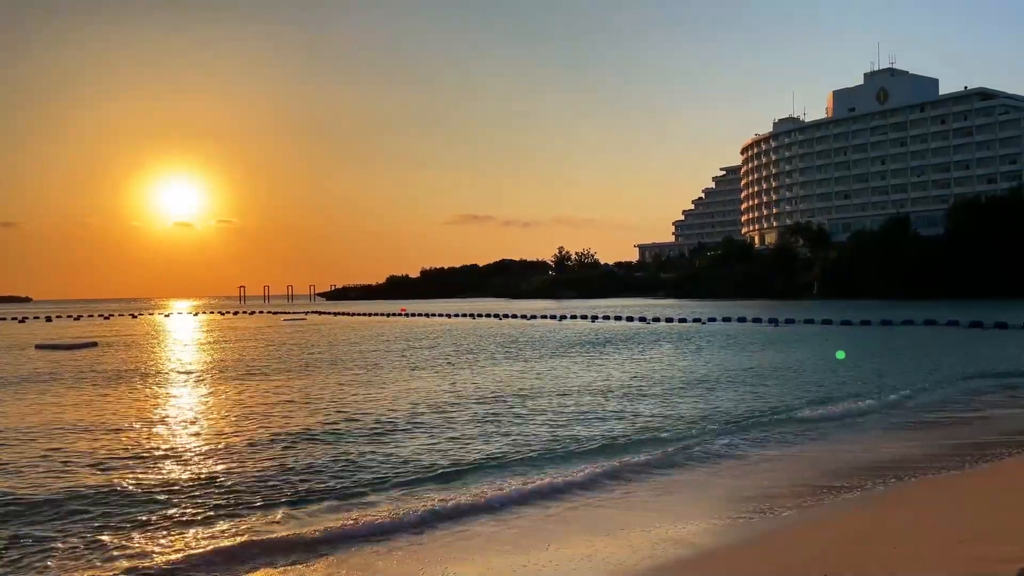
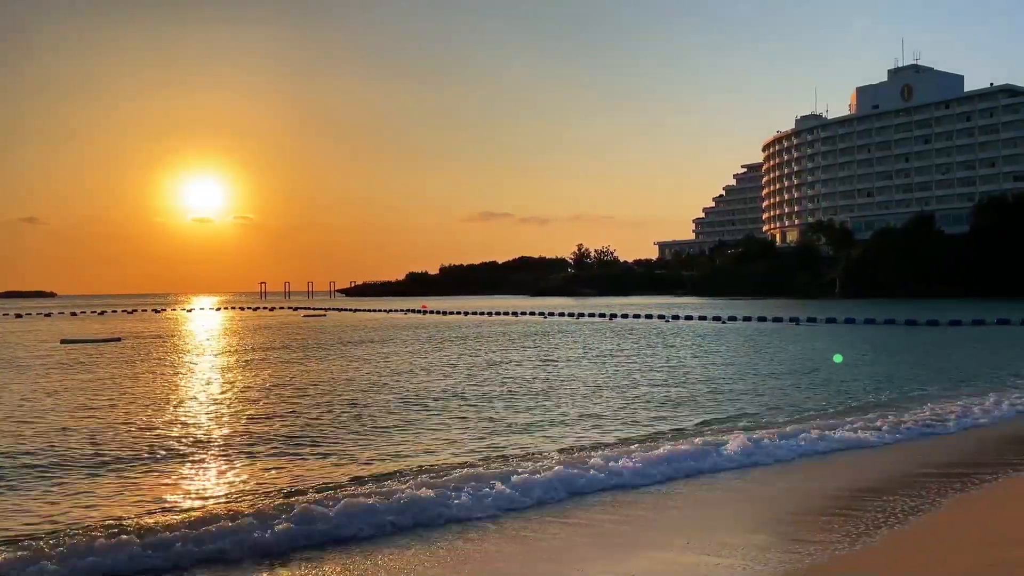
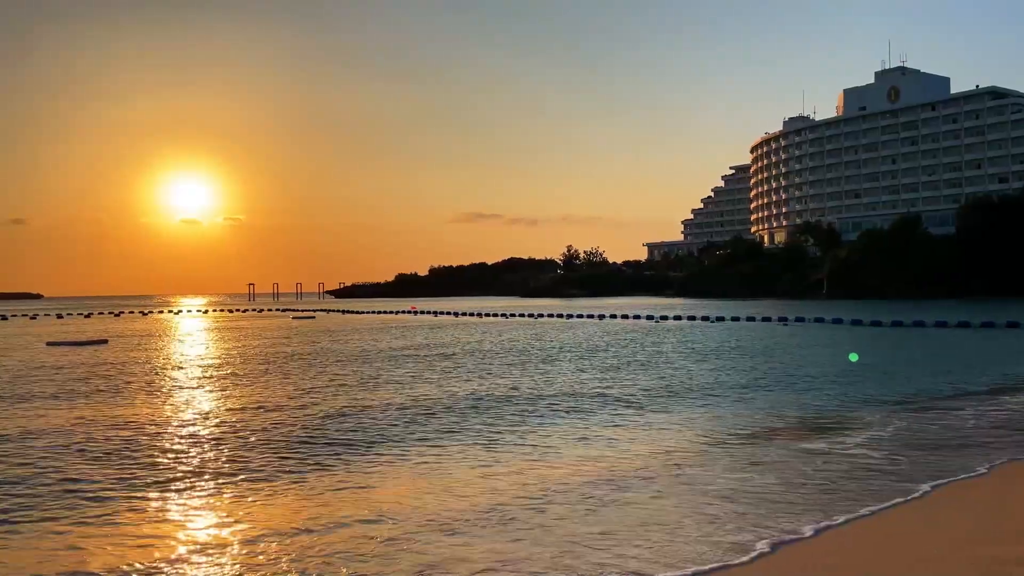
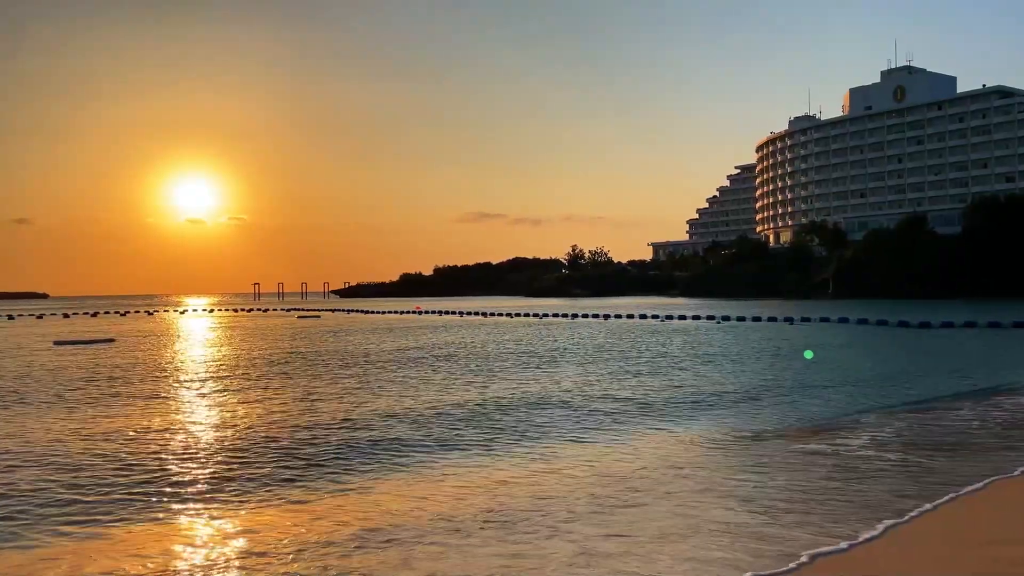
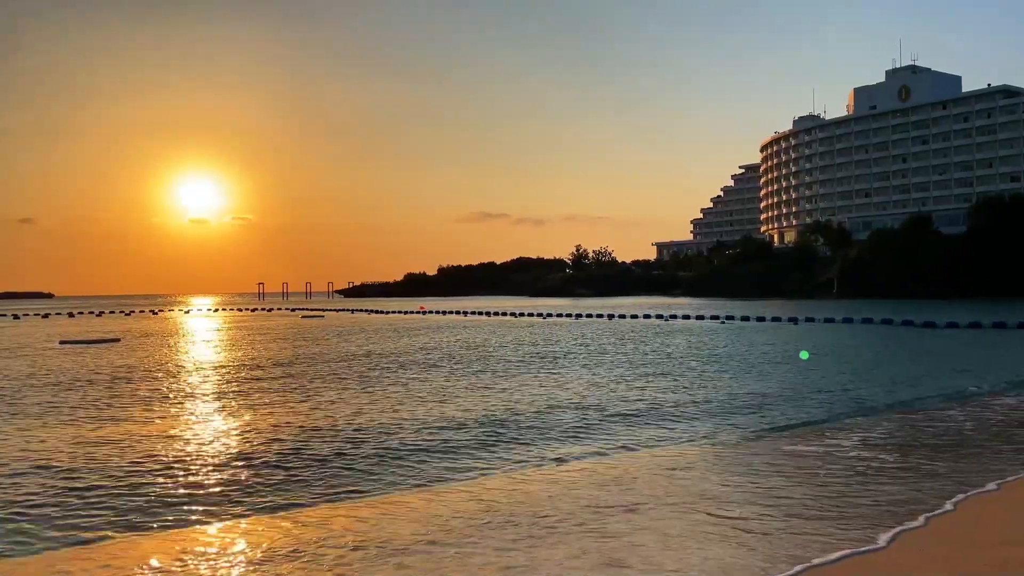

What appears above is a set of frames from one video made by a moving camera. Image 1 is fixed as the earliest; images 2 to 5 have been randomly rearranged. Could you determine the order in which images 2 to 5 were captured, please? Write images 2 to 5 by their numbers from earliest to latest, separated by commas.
3, 4, 5, 2
